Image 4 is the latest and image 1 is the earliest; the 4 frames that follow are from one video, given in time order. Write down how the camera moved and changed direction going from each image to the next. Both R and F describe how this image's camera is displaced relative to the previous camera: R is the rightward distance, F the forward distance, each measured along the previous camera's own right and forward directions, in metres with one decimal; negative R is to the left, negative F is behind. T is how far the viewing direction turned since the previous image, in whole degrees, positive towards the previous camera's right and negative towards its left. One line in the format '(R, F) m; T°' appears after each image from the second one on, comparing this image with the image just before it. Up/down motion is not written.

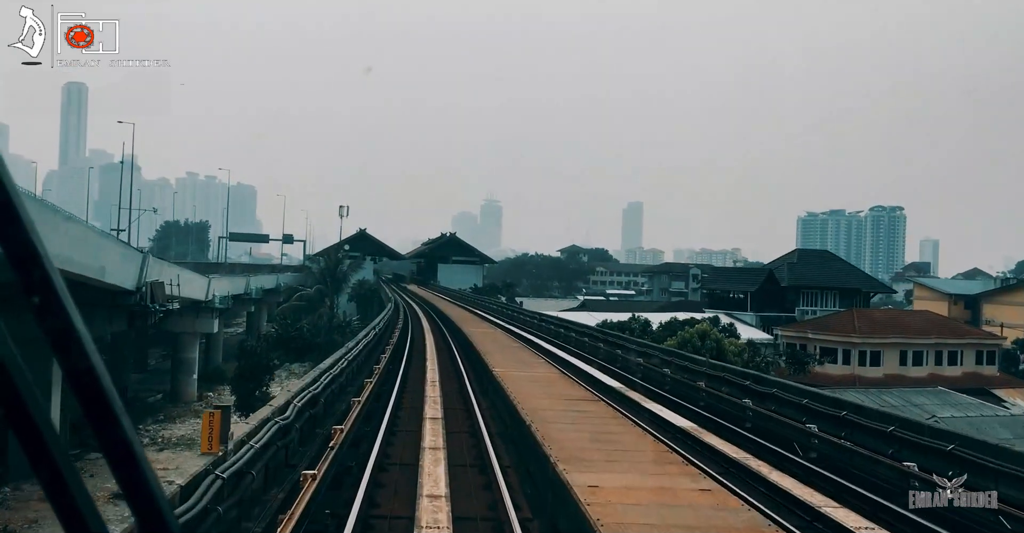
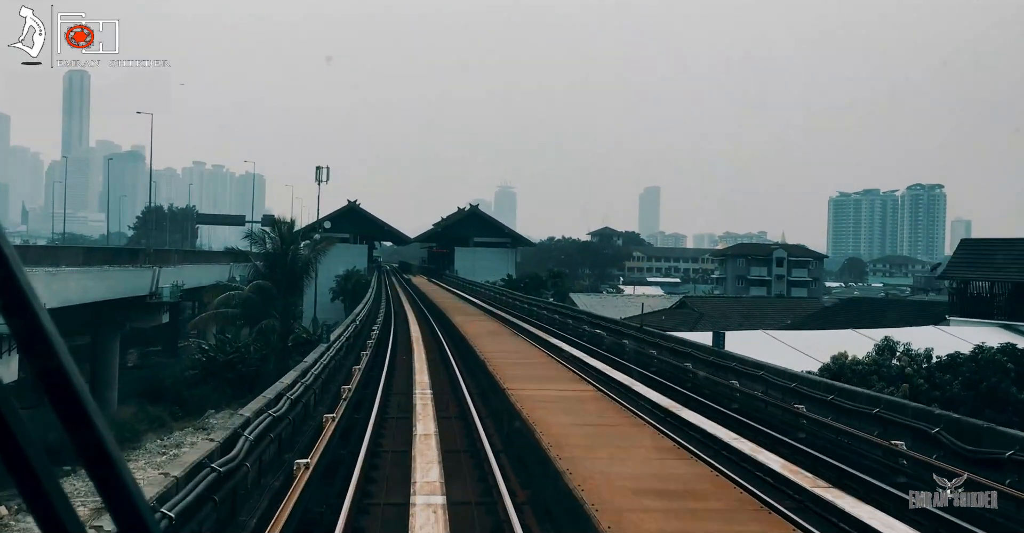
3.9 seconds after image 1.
(-0.6, +5.8) m; -1°
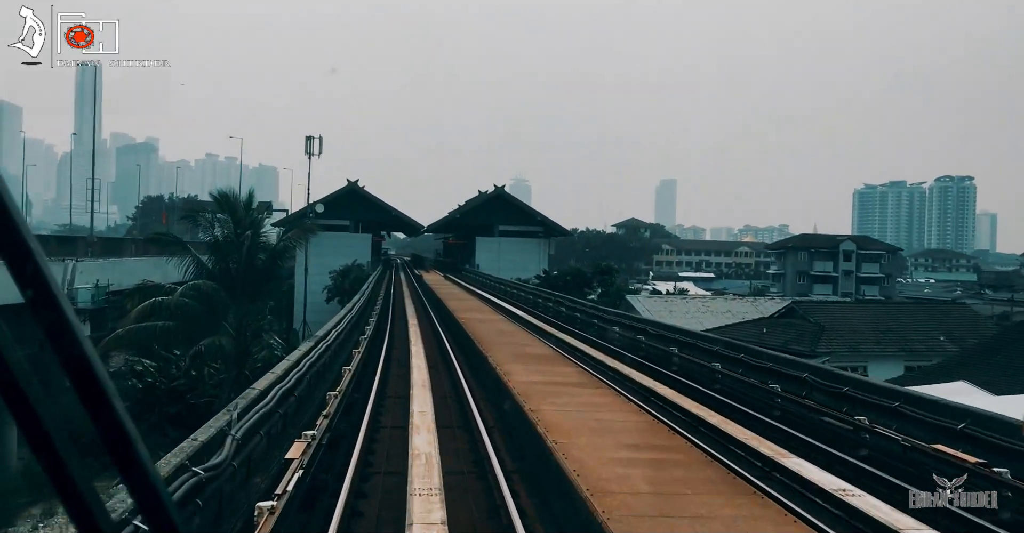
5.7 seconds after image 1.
(-0.3, +2.8) m; -1°
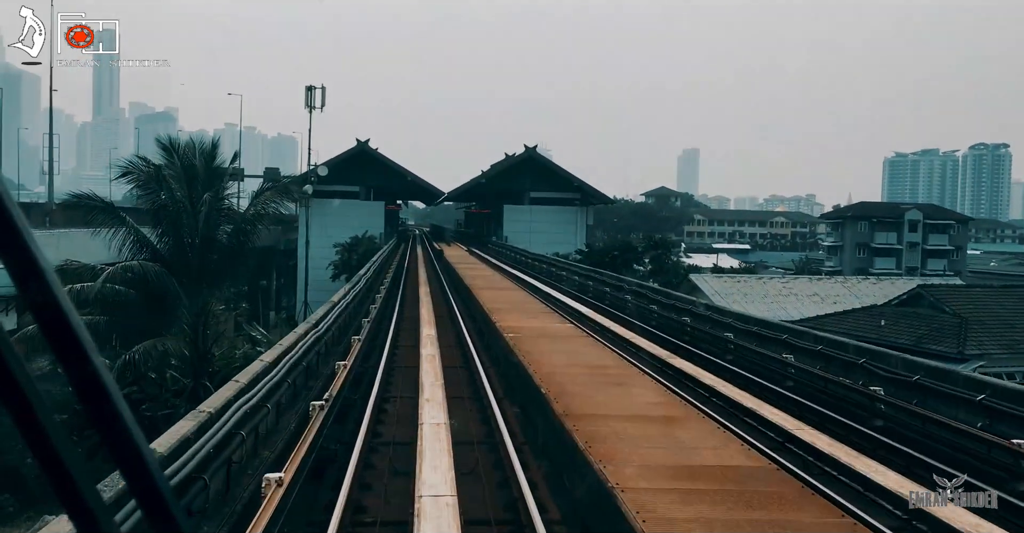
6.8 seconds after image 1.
(-0.2, +1.7) m; -1°
